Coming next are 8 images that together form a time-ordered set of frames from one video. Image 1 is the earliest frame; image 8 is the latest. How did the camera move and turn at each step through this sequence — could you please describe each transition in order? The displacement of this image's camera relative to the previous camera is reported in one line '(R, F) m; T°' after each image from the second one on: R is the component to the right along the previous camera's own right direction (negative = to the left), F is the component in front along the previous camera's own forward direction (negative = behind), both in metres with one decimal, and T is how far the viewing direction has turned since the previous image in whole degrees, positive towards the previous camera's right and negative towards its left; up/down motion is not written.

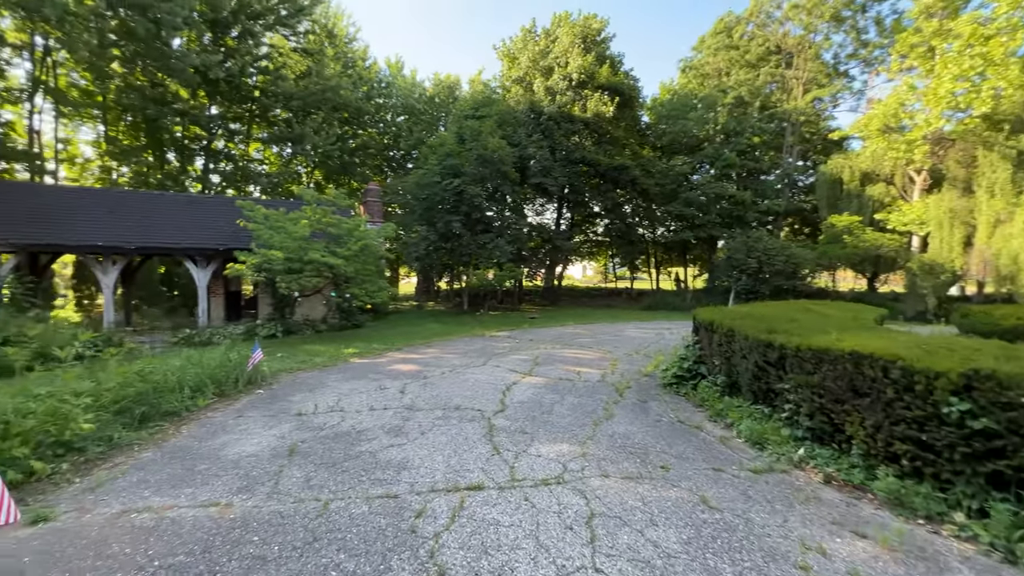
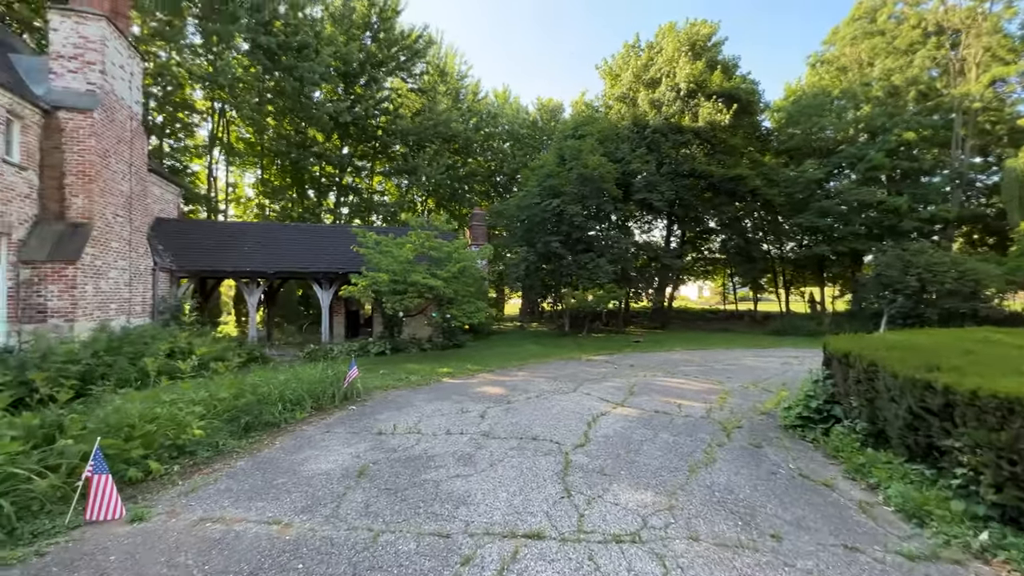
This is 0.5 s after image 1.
(+0.3, +0.4) m; -14°
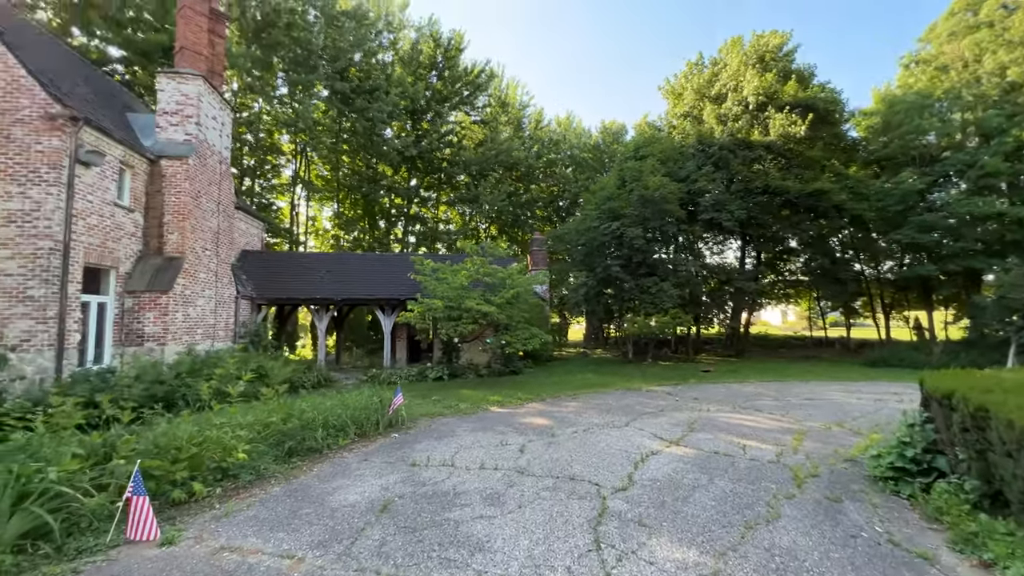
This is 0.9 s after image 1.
(+0.3, +0.2) m; -9°
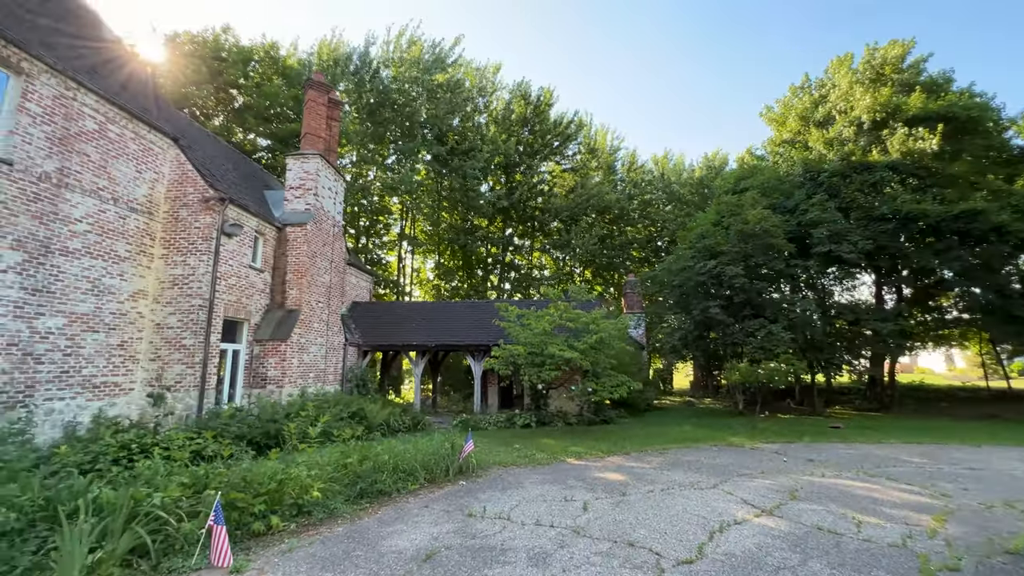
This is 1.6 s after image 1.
(+0.5, +0.1) m; -13°
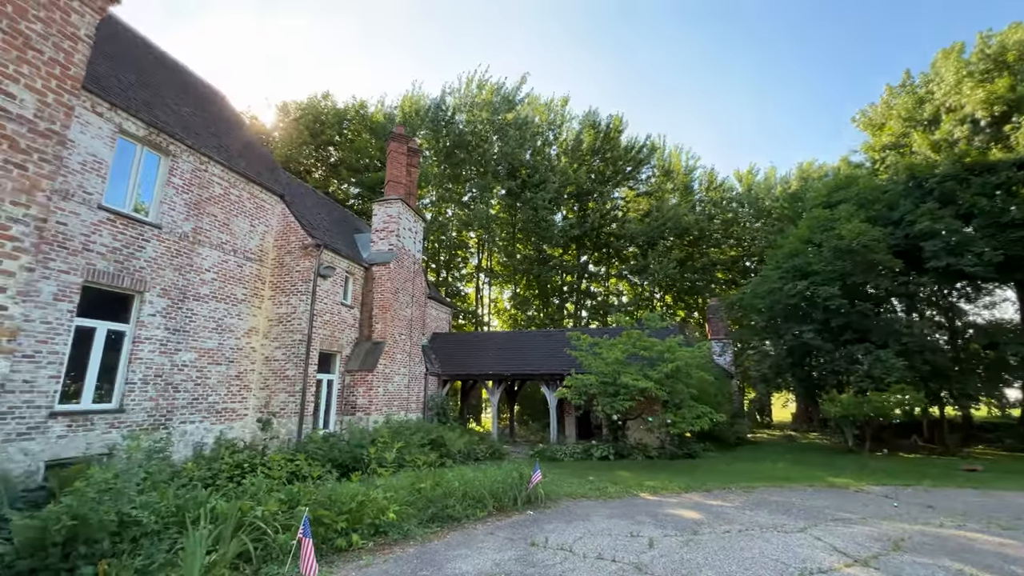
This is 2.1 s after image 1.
(+0.3, -0.2) m; -10°
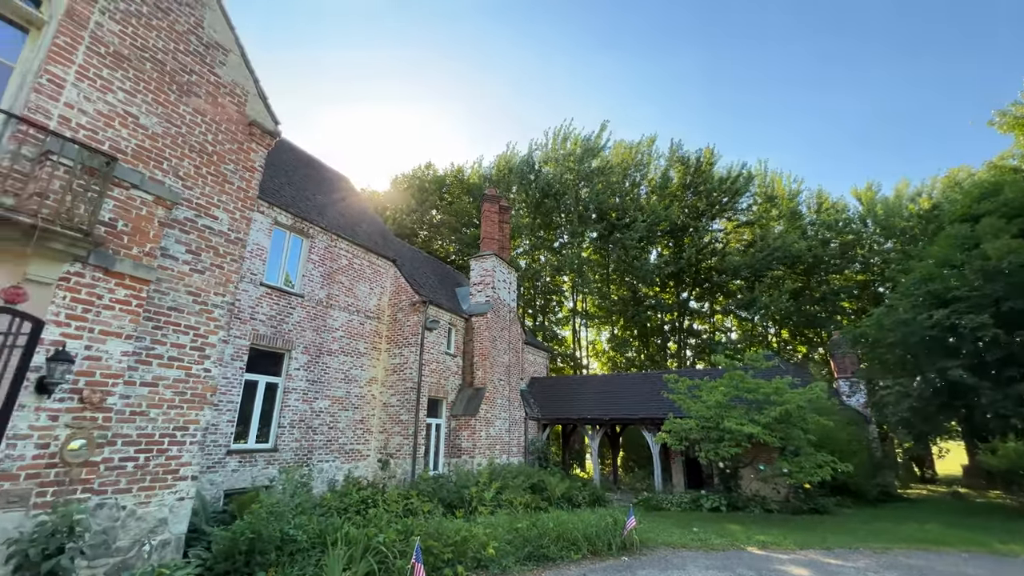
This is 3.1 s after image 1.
(+0.3, -0.6) m; -12°
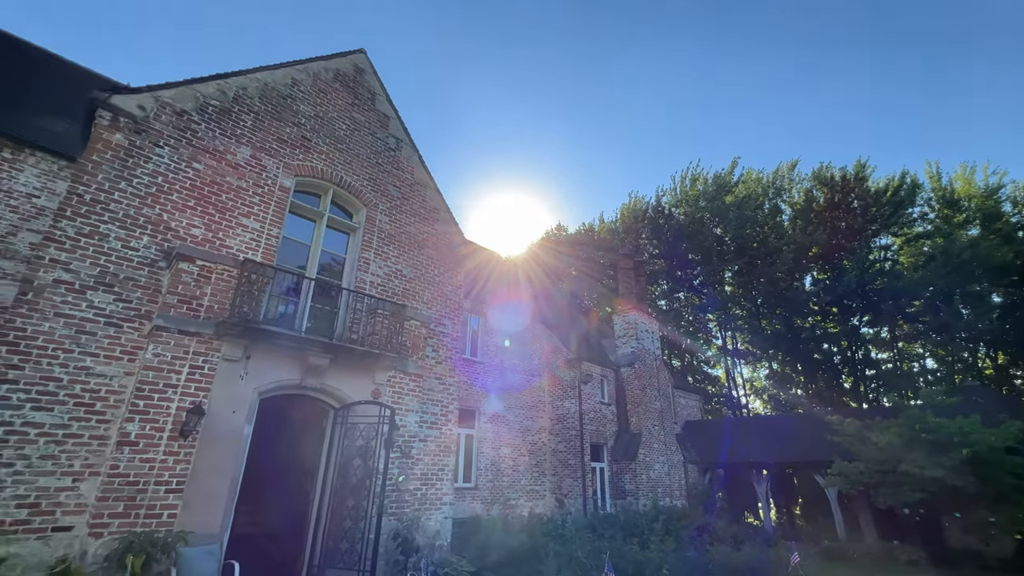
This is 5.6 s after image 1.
(0.0, -2.2) m; -17°
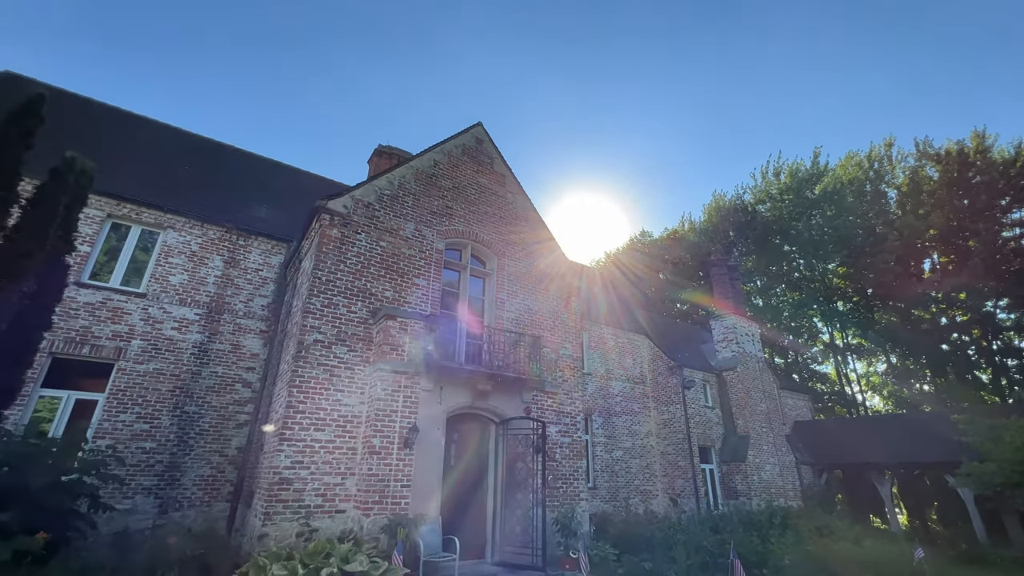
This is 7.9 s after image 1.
(-0.6, -1.6) m; -10°
